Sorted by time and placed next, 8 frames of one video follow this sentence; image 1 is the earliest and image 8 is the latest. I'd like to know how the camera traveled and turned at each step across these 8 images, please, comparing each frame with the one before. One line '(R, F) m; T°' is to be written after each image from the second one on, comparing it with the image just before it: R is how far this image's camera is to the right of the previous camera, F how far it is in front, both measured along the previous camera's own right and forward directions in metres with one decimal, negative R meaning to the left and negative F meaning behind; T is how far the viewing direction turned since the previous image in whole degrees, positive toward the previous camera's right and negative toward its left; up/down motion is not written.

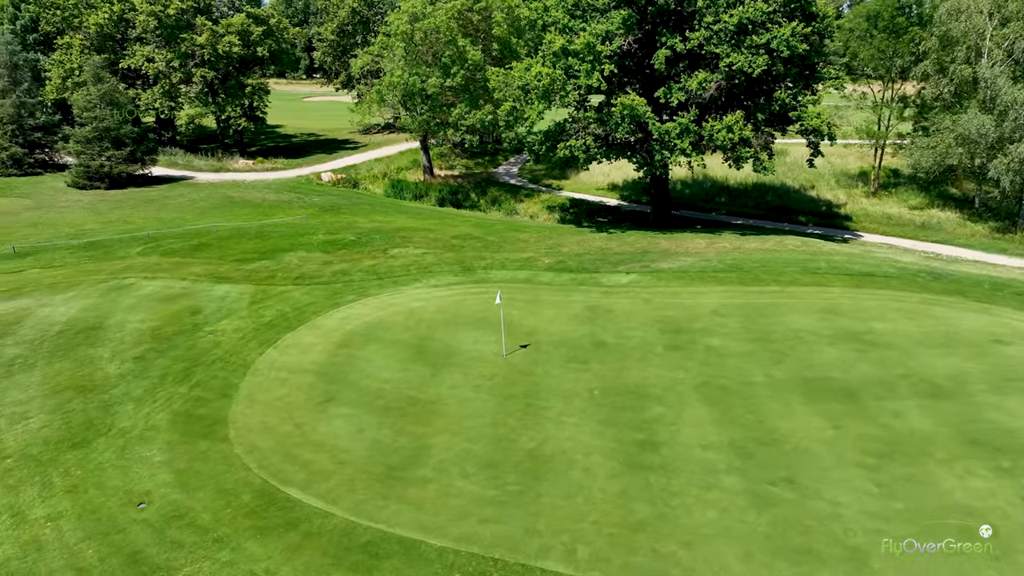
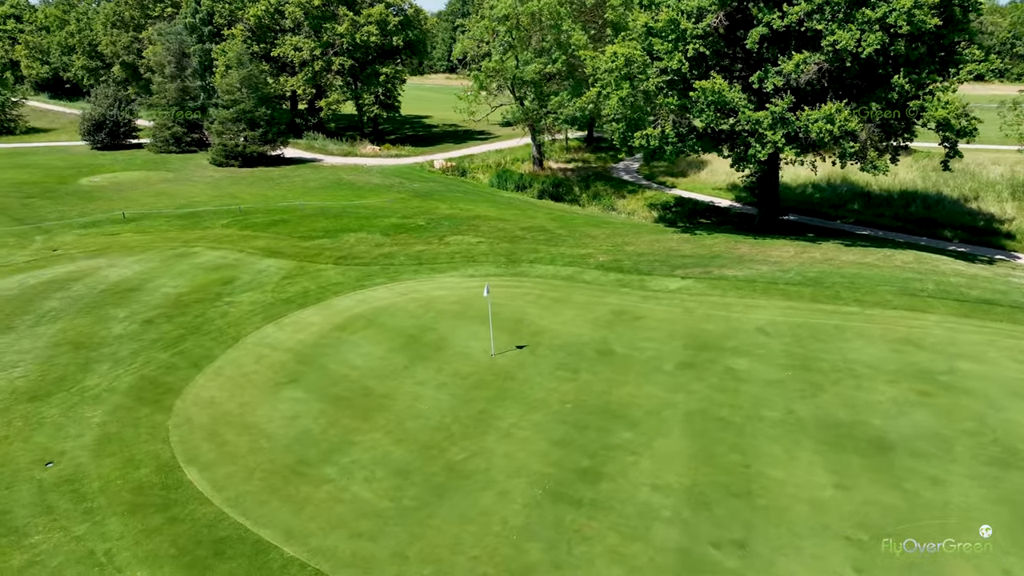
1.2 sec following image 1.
(+3.6, +2.1) m; -13°
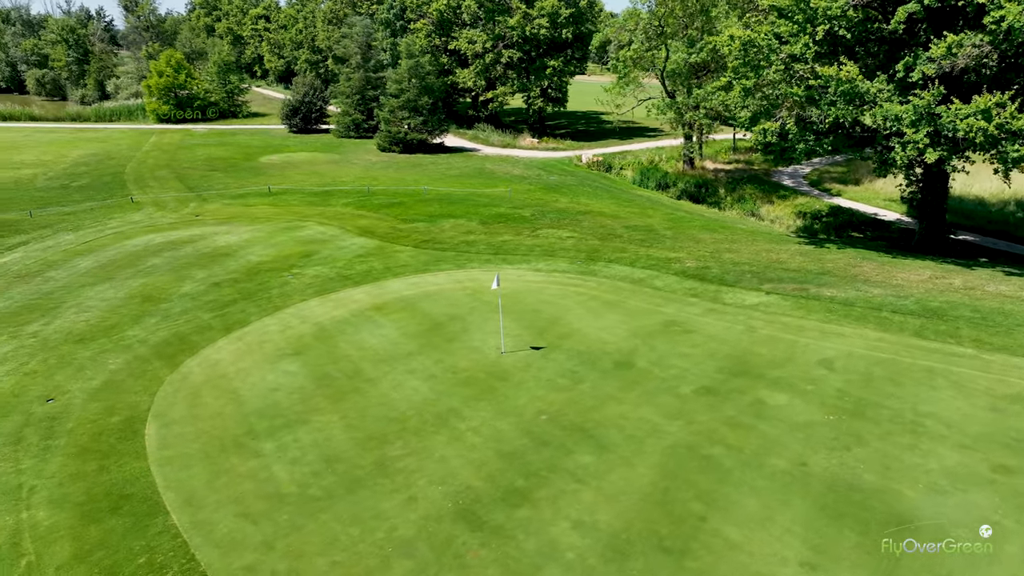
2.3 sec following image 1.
(+3.6, +1.7) m; -16°
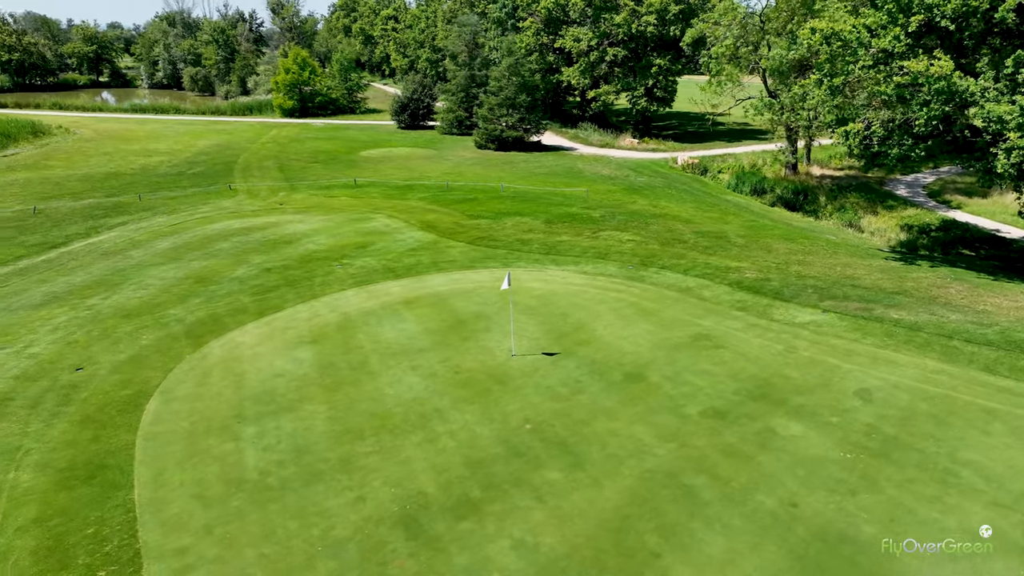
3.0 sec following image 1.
(+2.0, +0.7) m; -10°
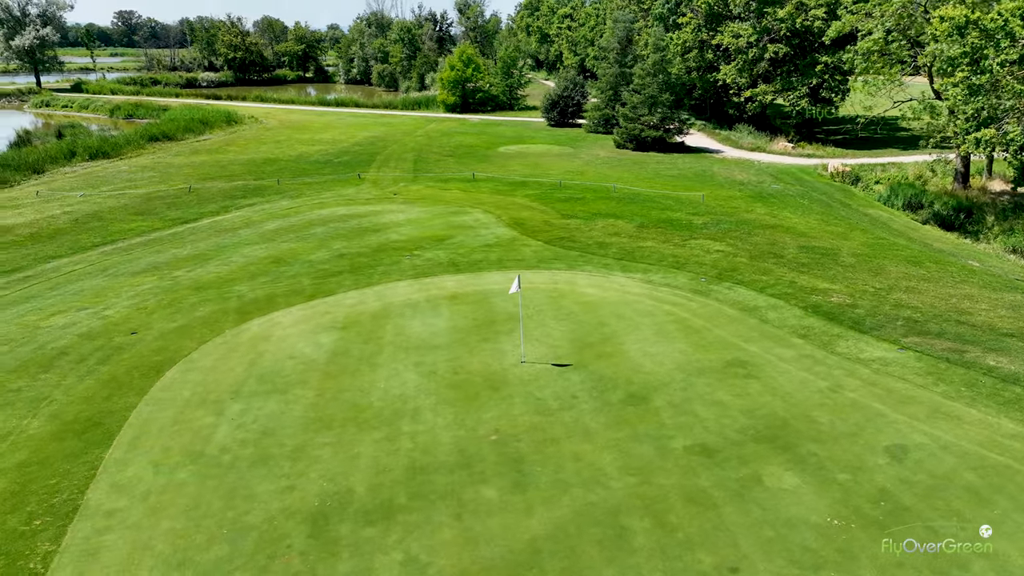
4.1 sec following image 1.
(+2.8, +1.0) m; -14°
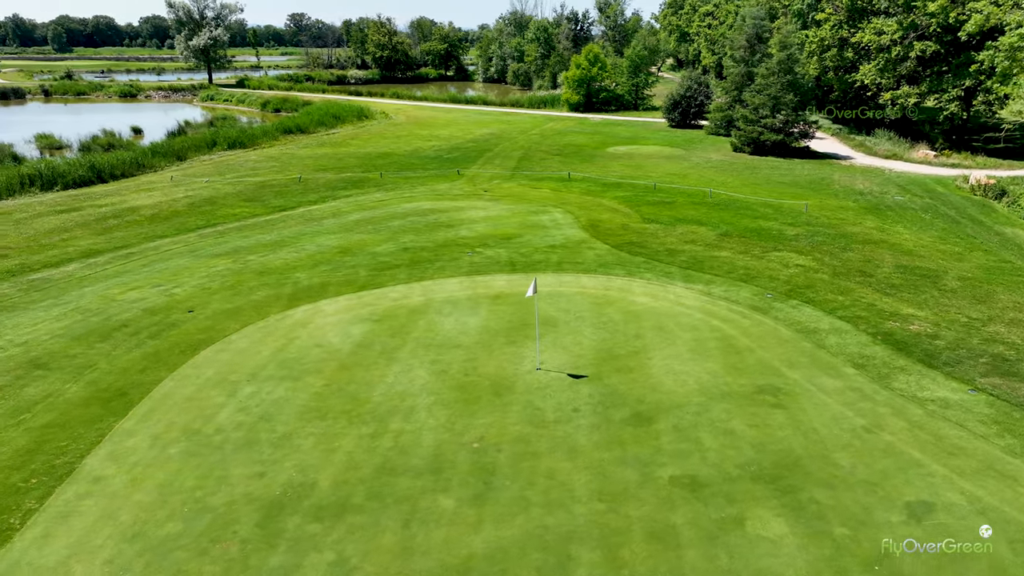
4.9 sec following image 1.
(+2.0, +0.6) m; -11°
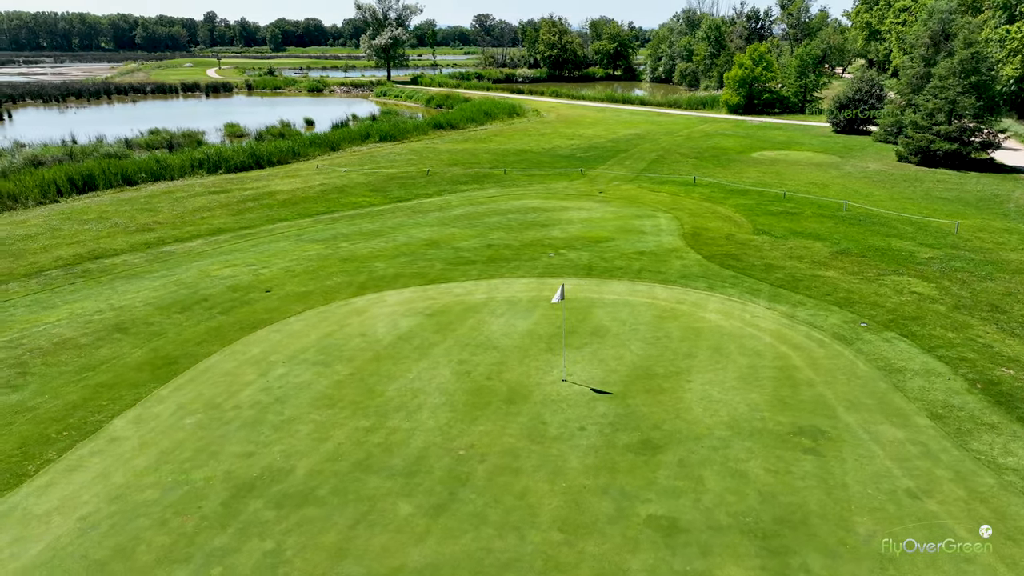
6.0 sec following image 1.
(+2.2, +0.8) m; -13°
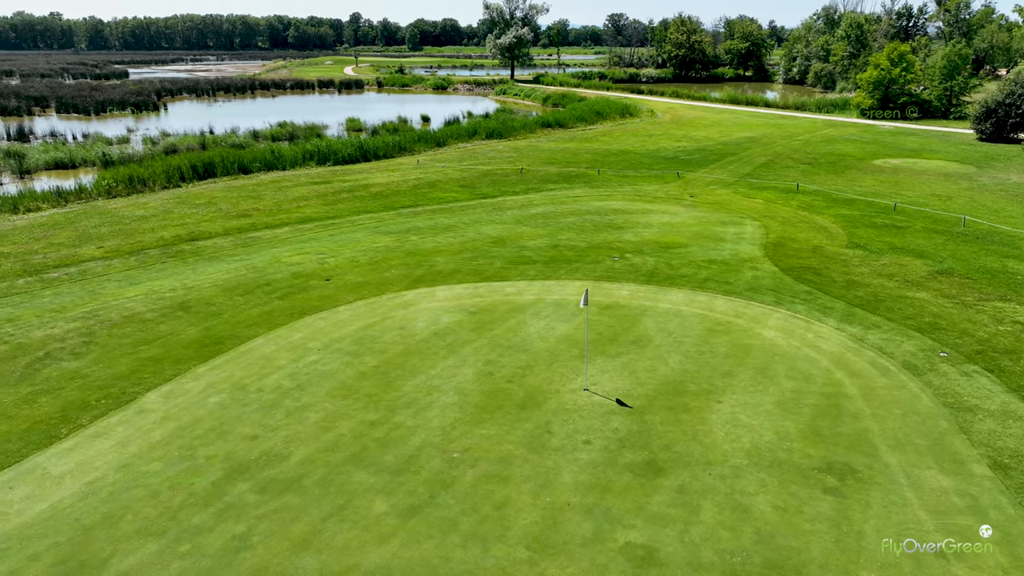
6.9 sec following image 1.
(+1.5, +0.5) m; -9°
